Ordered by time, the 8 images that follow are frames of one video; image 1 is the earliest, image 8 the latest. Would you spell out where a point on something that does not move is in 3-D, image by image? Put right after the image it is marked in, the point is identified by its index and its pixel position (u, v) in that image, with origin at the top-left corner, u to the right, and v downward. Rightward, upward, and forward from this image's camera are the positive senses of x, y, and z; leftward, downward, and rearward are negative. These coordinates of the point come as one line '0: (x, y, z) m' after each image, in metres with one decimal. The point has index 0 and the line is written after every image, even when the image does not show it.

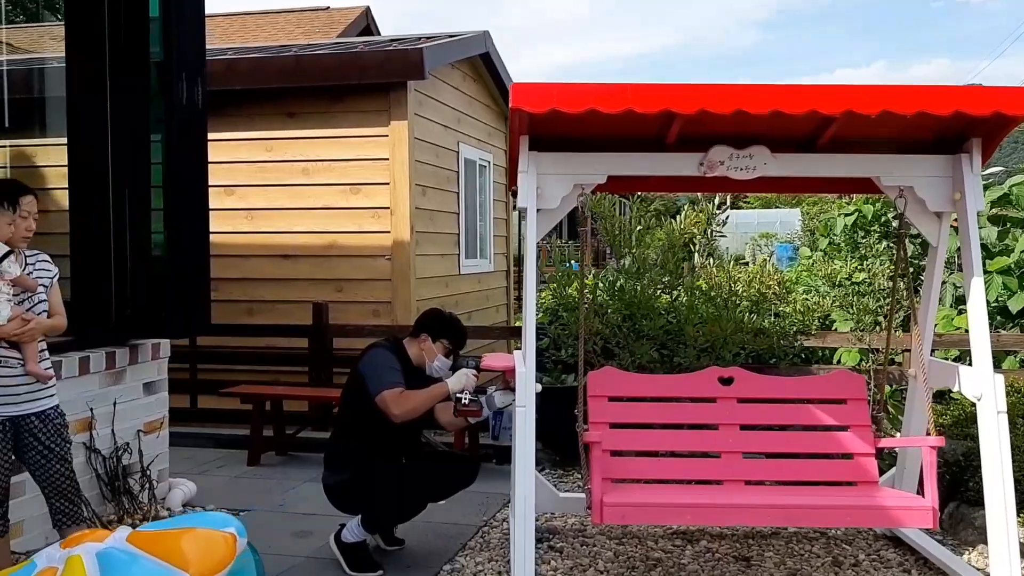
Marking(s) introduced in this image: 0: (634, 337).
0: (+0.7, -0.3, +5.4) m
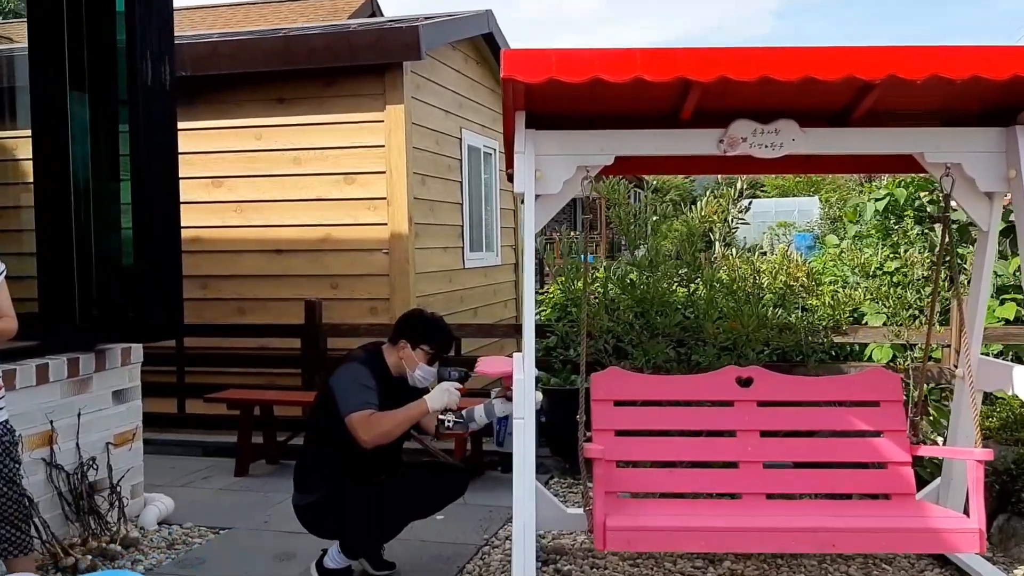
0: (+0.7, -0.2, +5.0) m
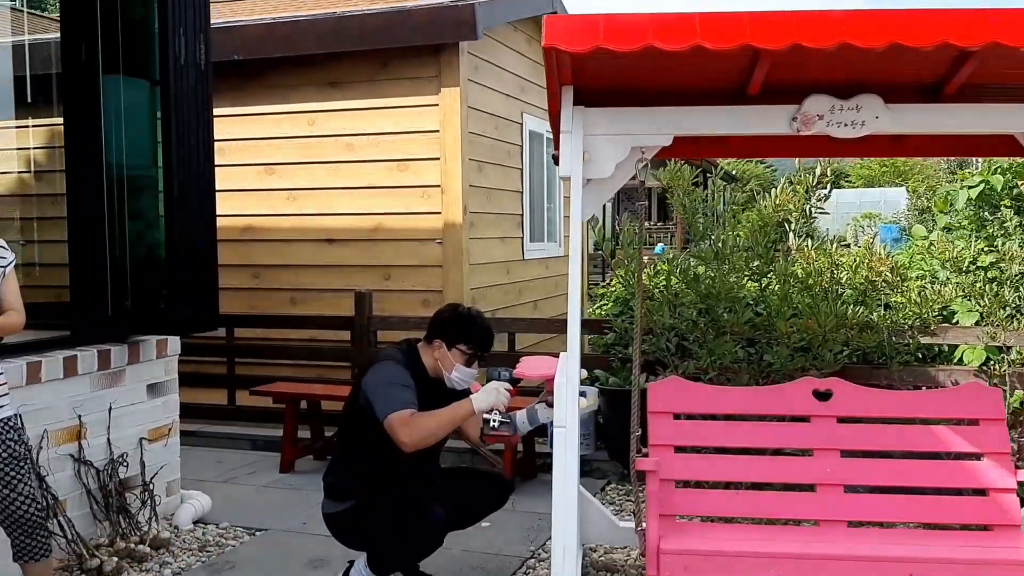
0: (+1.0, -0.2, +4.6) m
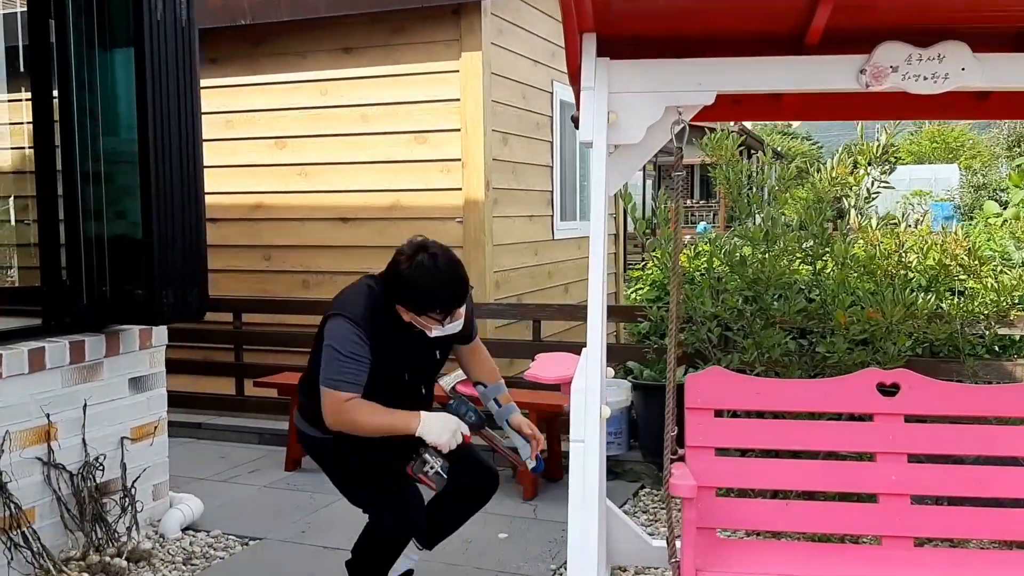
0: (+1.0, -0.2, +4.1) m
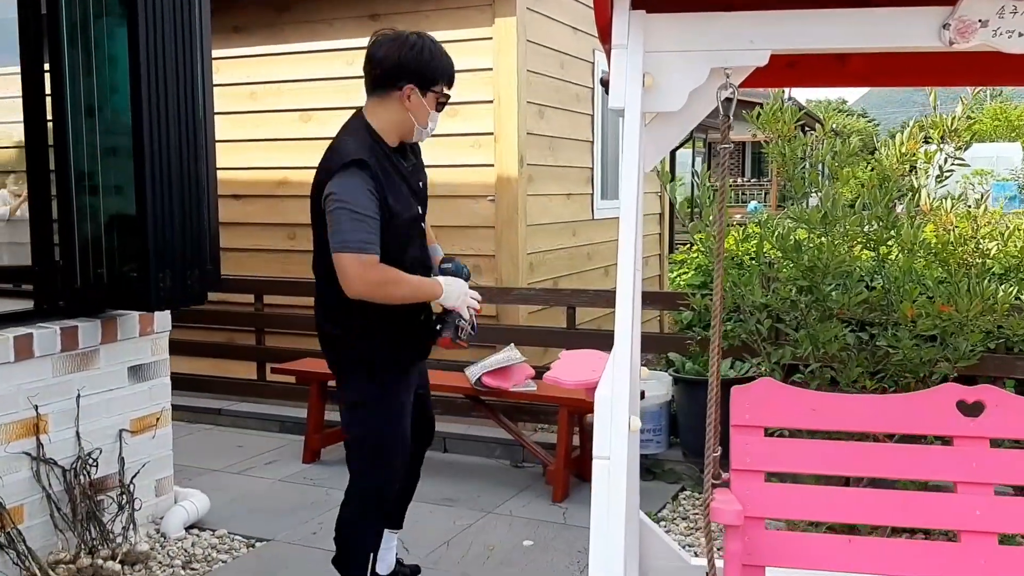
0: (+1.2, -0.1, +3.7) m
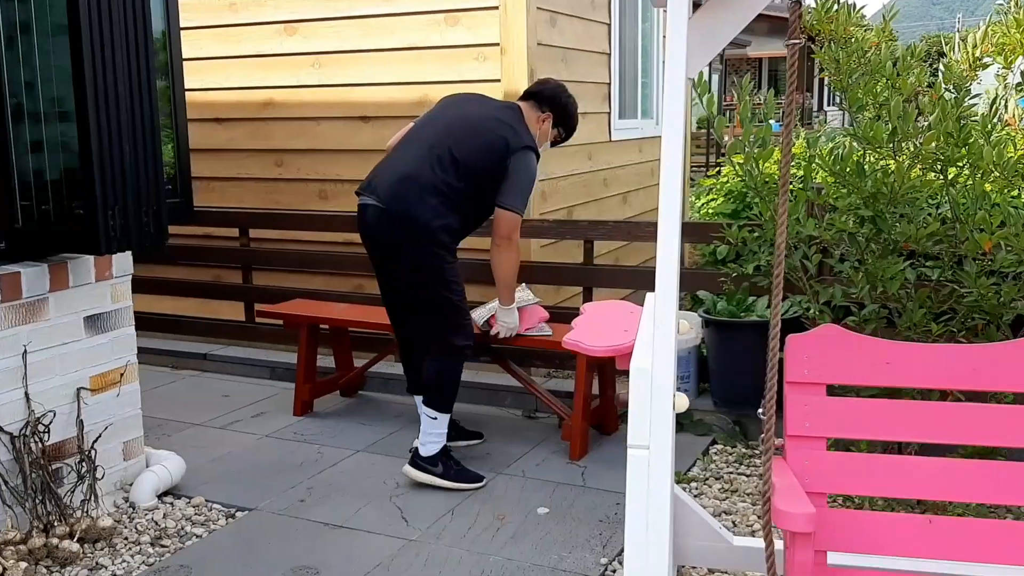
0: (+1.2, +0.1, +3.2) m
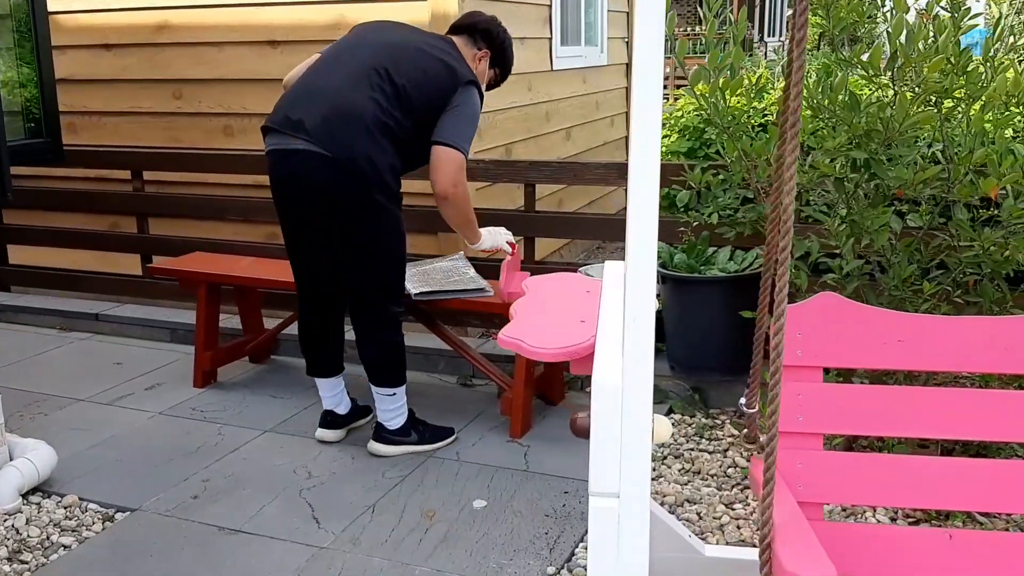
0: (+1.0, +0.3, +2.8) m
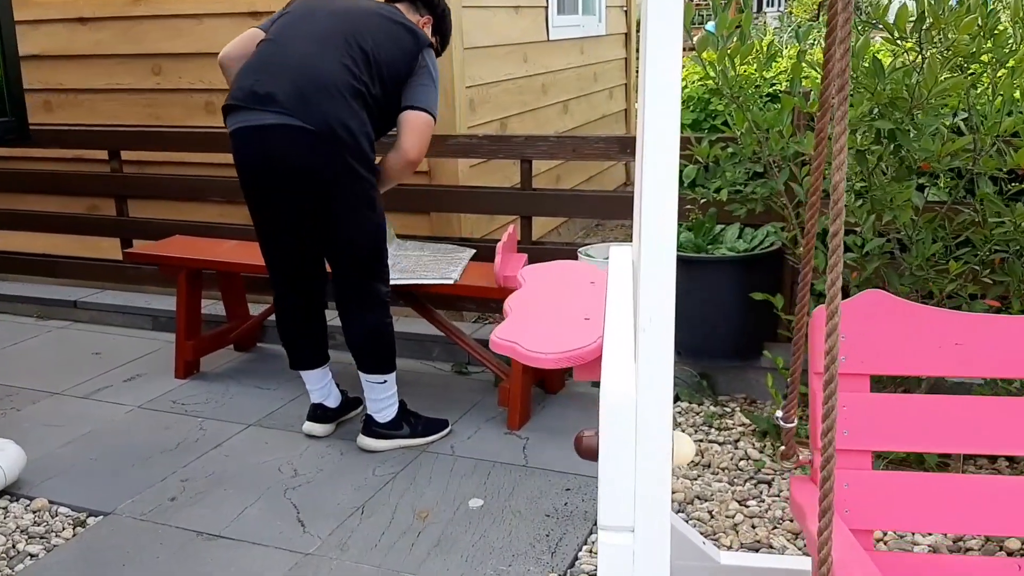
0: (+1.0, +0.3, +2.6) m
